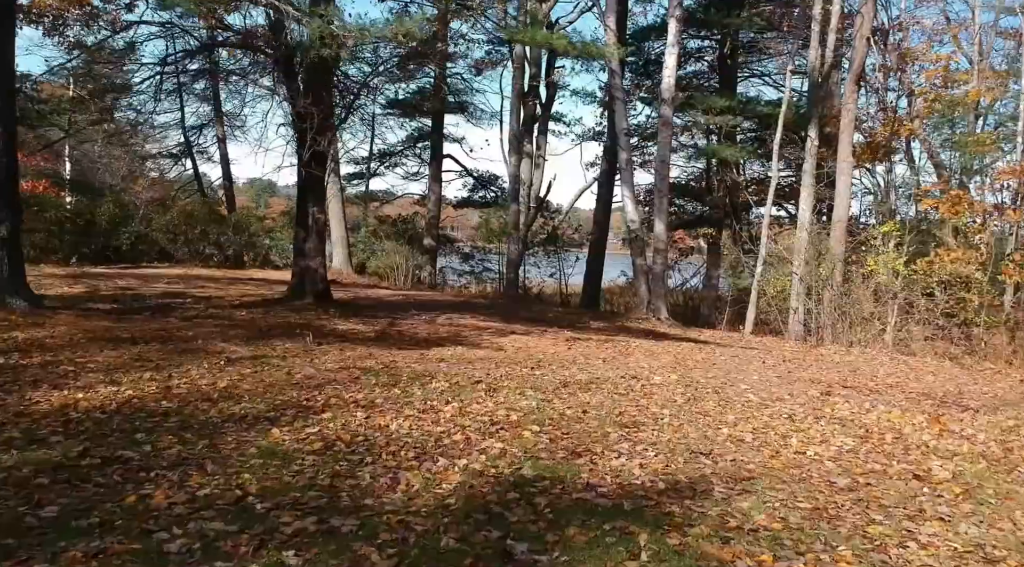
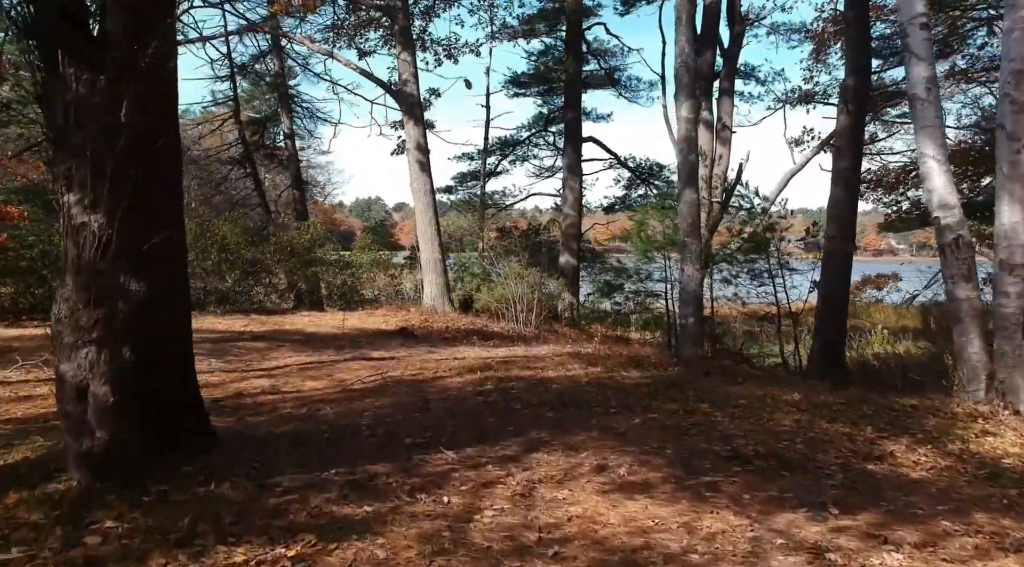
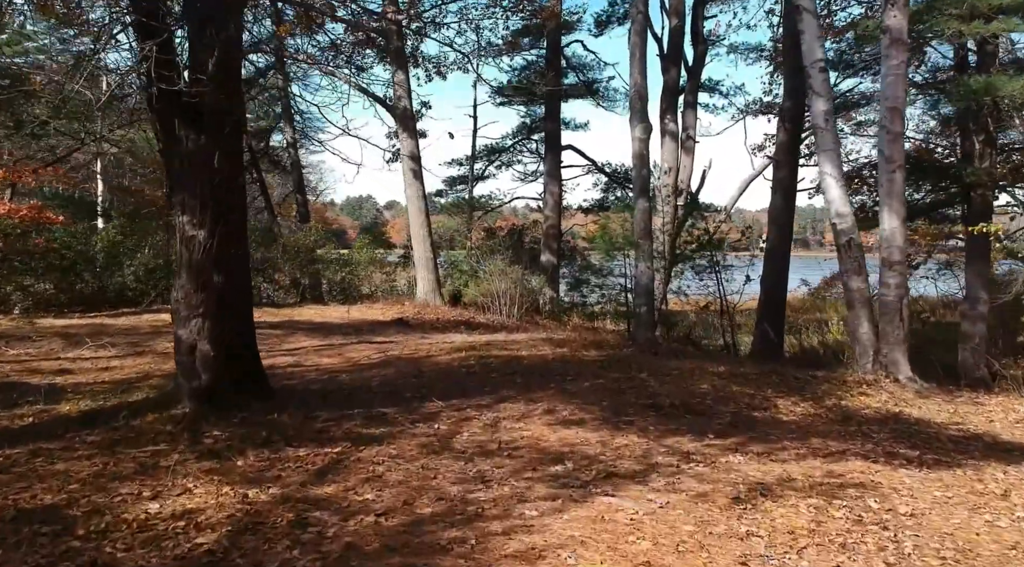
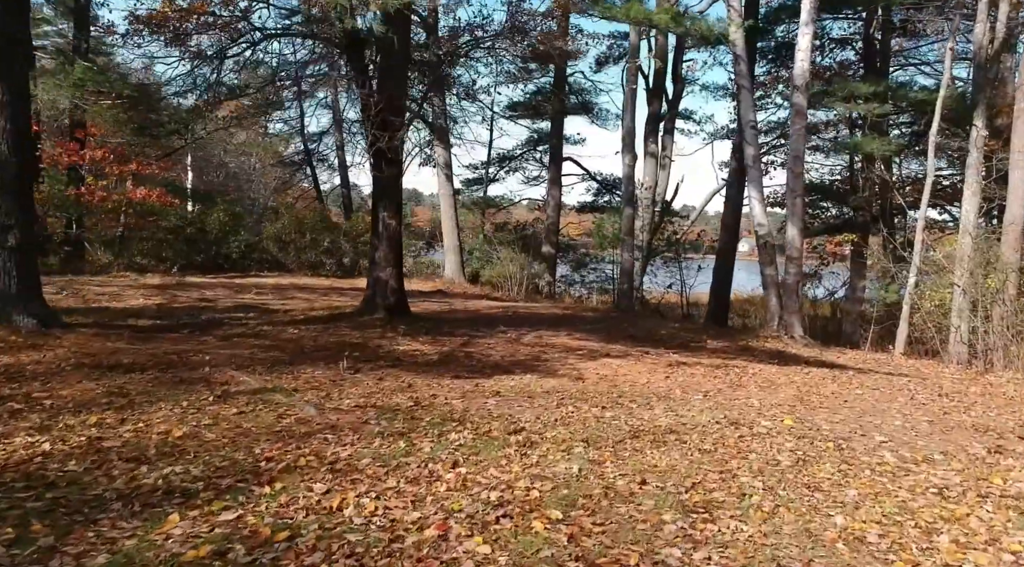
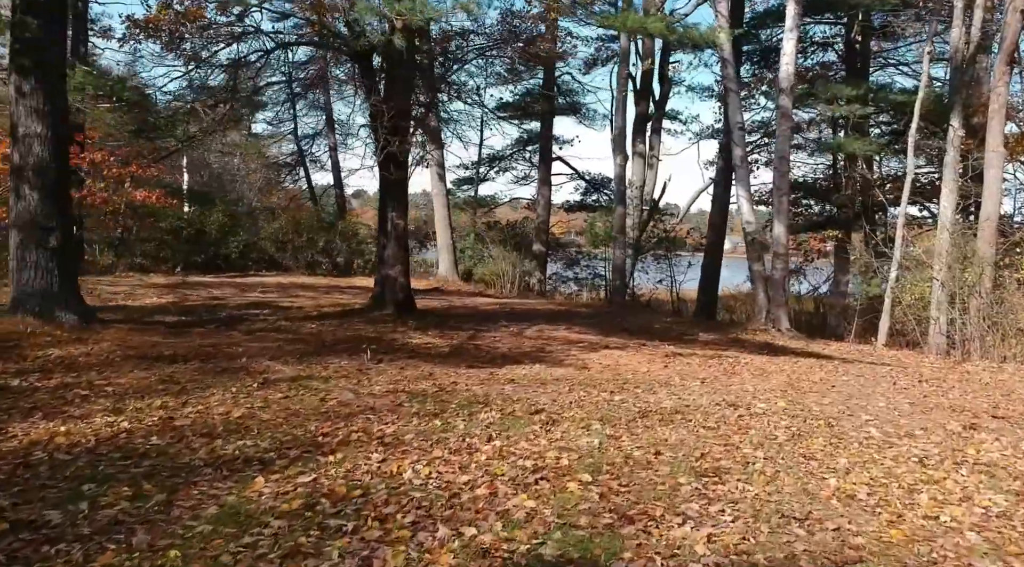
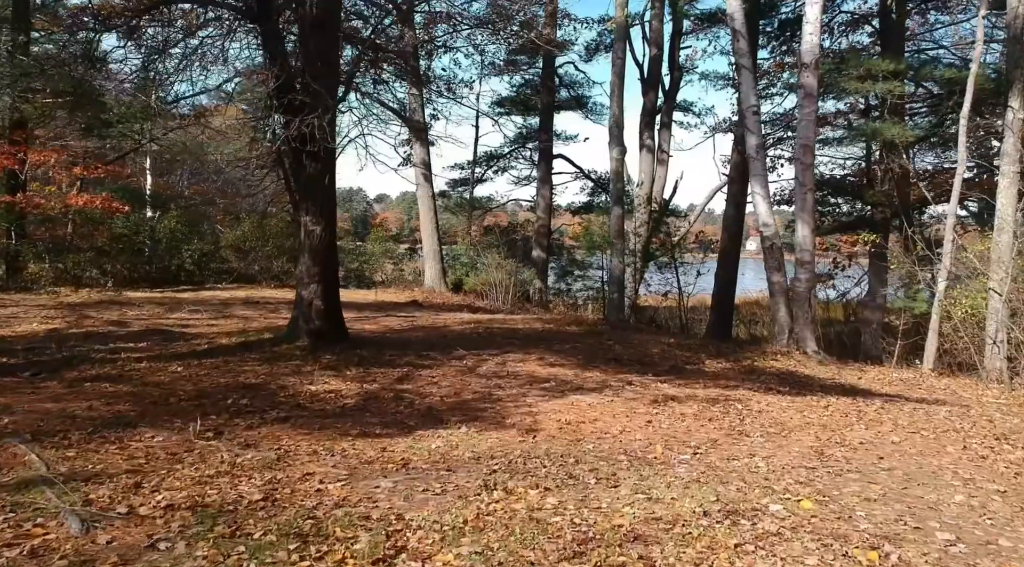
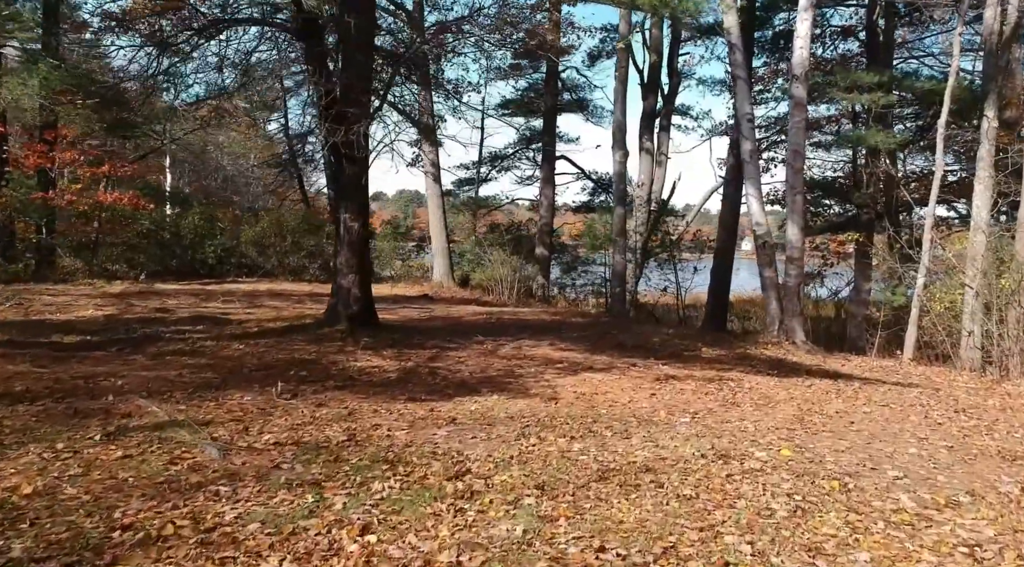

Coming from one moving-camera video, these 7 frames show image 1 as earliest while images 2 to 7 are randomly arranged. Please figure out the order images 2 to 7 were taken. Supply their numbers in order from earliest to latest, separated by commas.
5, 4, 7, 6, 3, 2
